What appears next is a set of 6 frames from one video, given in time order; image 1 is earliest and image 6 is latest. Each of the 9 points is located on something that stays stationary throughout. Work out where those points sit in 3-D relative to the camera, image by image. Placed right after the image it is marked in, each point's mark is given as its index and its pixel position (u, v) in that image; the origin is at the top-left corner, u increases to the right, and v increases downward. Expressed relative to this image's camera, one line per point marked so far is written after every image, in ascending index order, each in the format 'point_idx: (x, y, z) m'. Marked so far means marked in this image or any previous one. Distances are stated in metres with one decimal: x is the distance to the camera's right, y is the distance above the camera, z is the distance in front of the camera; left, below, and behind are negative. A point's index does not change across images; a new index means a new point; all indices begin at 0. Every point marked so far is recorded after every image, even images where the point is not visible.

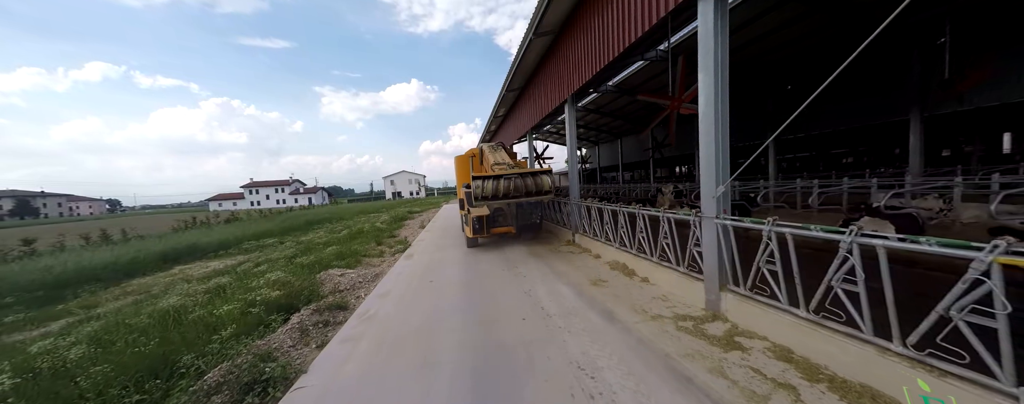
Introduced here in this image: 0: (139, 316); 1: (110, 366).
0: (-5.4, -1.6, +4.0) m
1: (-4.1, -1.6, +2.8) m
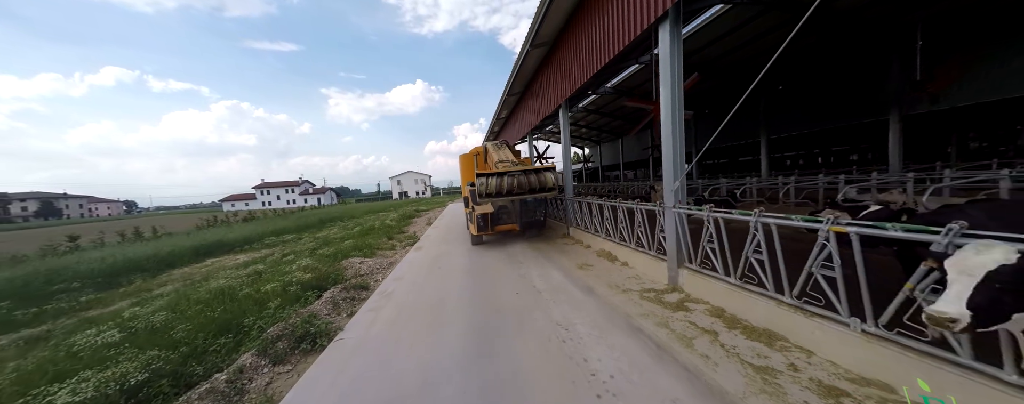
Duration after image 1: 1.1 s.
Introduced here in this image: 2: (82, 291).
0: (-5.5, -1.6, +4.7) m
1: (-4.1, -1.6, +3.5) m
2: (-9.2, -1.9, +5.8) m
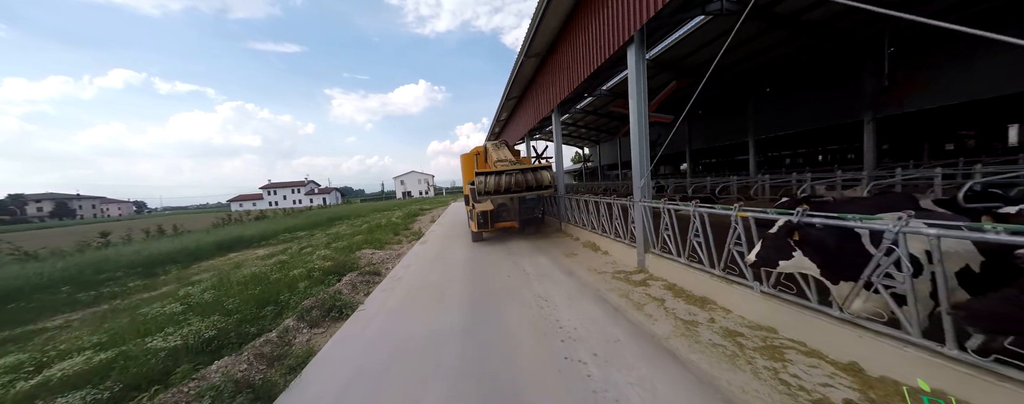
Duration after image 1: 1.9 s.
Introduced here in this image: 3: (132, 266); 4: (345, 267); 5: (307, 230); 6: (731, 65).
0: (-5.6, -1.5, +5.5) m
1: (-4.3, -1.5, +4.2) m
2: (-9.4, -1.9, +6.6) m
3: (-10.8, -1.8, +7.7) m
4: (-3.5, -1.4, +5.6) m
5: (-10.8, -1.4, +14.2) m
6: (+8.1, +5.1, +10.0) m
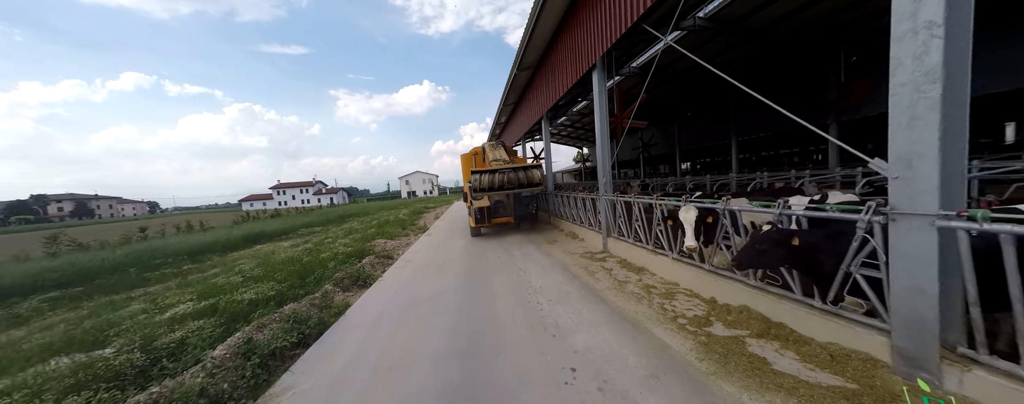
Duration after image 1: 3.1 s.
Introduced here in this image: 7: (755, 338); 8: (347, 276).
0: (-5.8, -1.4, +6.6) m
1: (-4.5, -1.4, +5.3) m
2: (-9.6, -1.8, +7.7) m
3: (-11.0, -1.7, +8.8) m
4: (-3.7, -1.3, +6.7) m
5: (-10.8, -1.3, +15.3) m
6: (+7.9, +5.2, +10.9) m
7: (+2.0, -1.1, +2.3) m
8: (-3.1, -1.4, +5.0) m
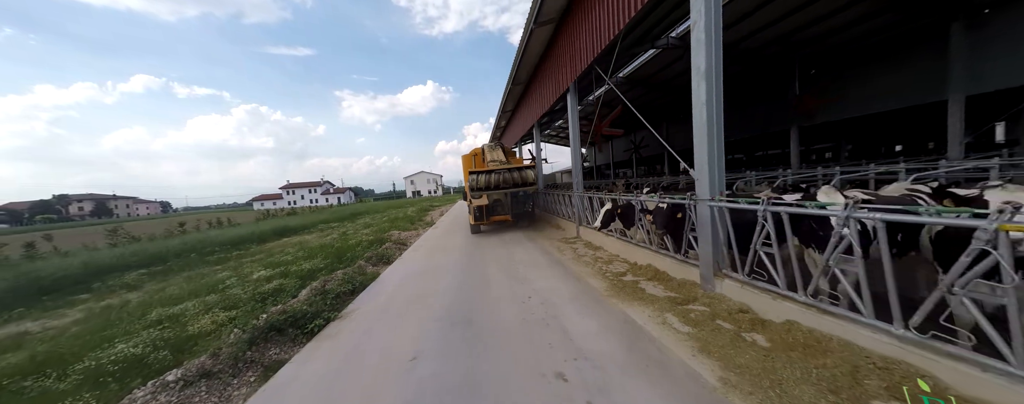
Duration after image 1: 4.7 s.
0: (-6.0, -1.3, +8.0) m
1: (-4.7, -1.3, +6.8) m
2: (-9.7, -1.7, +9.2) m
3: (-11.2, -1.6, +10.3) m
4: (-3.9, -1.2, +8.1) m
5: (-10.9, -1.2, +16.8) m
6: (+7.8, +5.4, +12.1) m
7: (+1.8, -1.0, +3.6) m
8: (-3.3, -1.3, +6.4) m
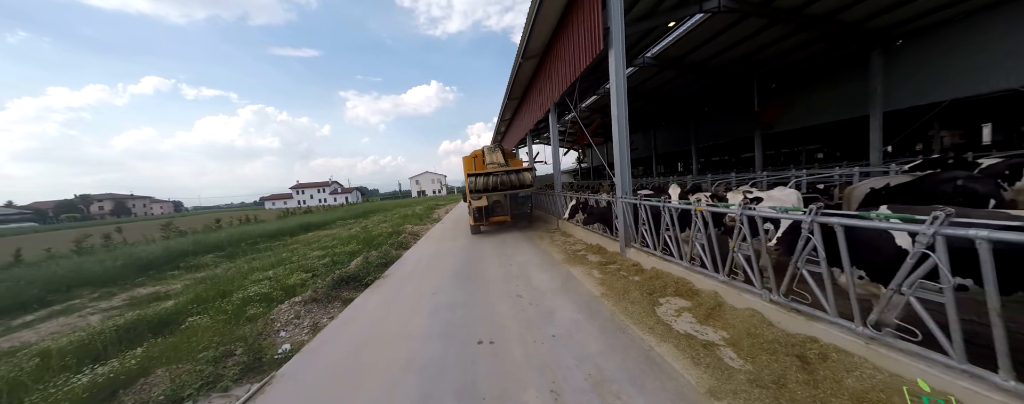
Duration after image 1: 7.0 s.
0: (-6.2, -1.3, +9.7) m
1: (-4.9, -1.2, +8.4) m
2: (-9.9, -1.6, +11.0) m
3: (-11.3, -1.6, +12.1) m
4: (-4.1, -1.1, +9.8) m
5: (-11.0, -1.2, +18.6) m
6: (+7.6, +5.4, +13.6) m
7: (+1.5, -1.0, +5.2) m
8: (-3.5, -1.2, +8.1) m
